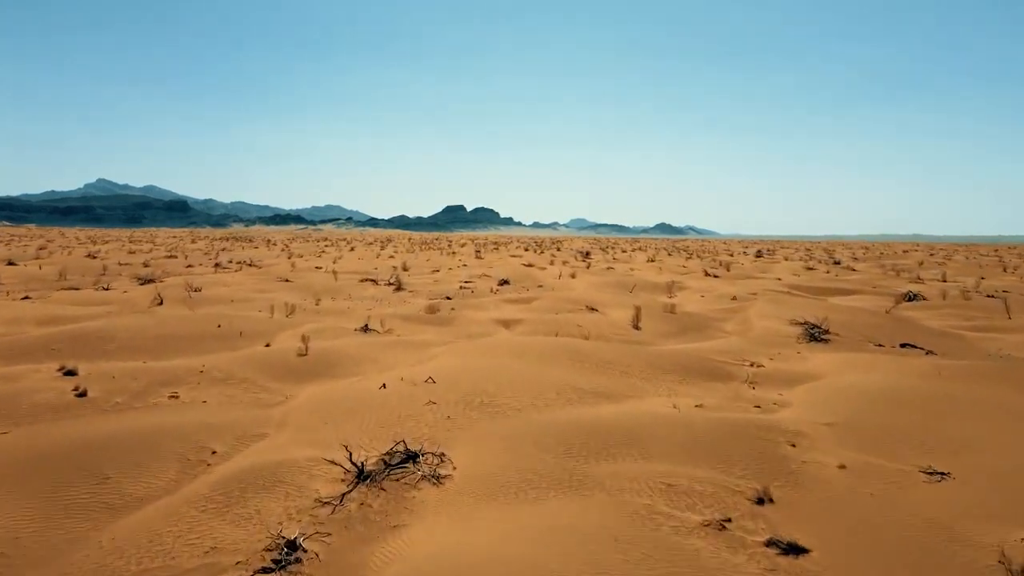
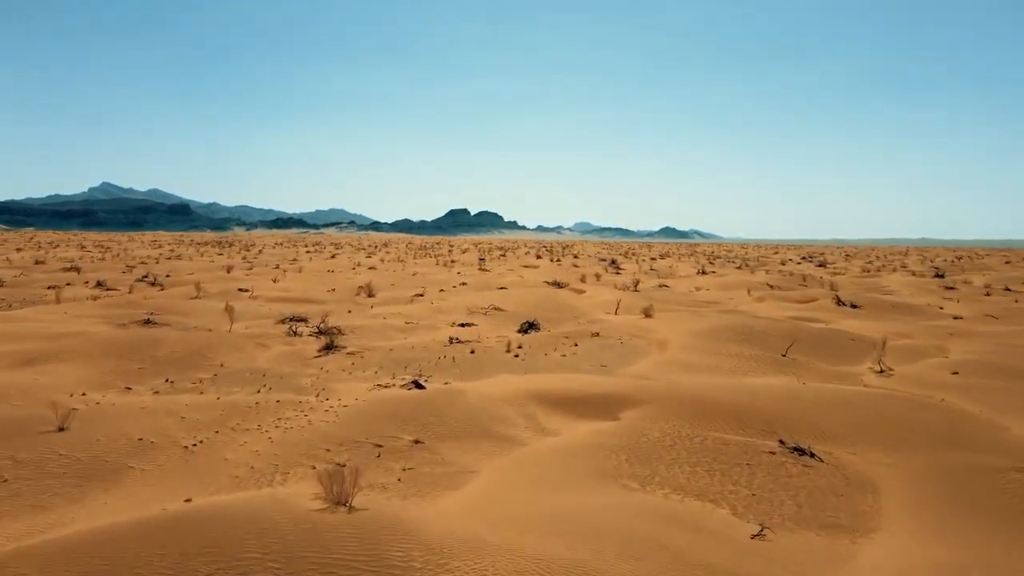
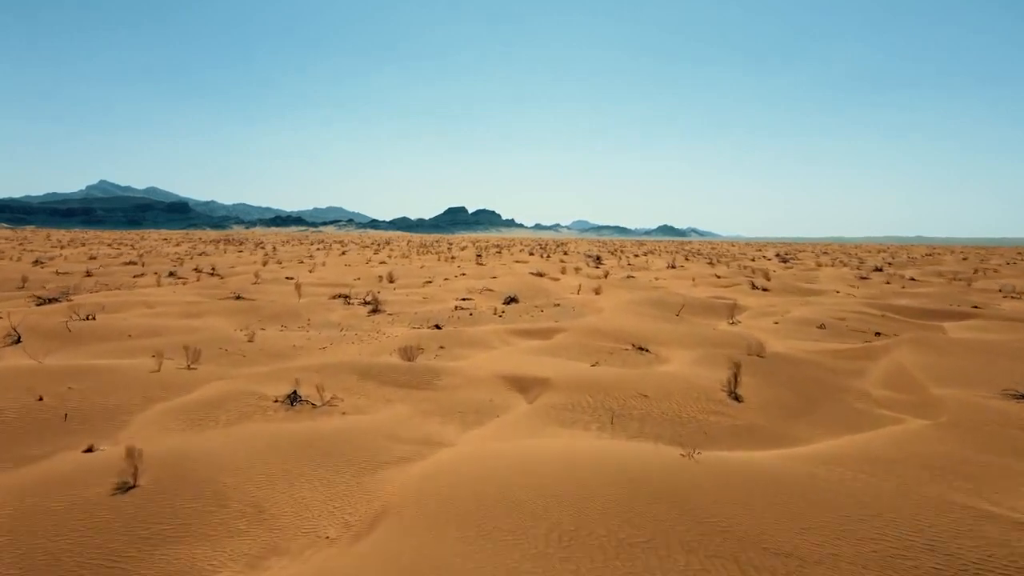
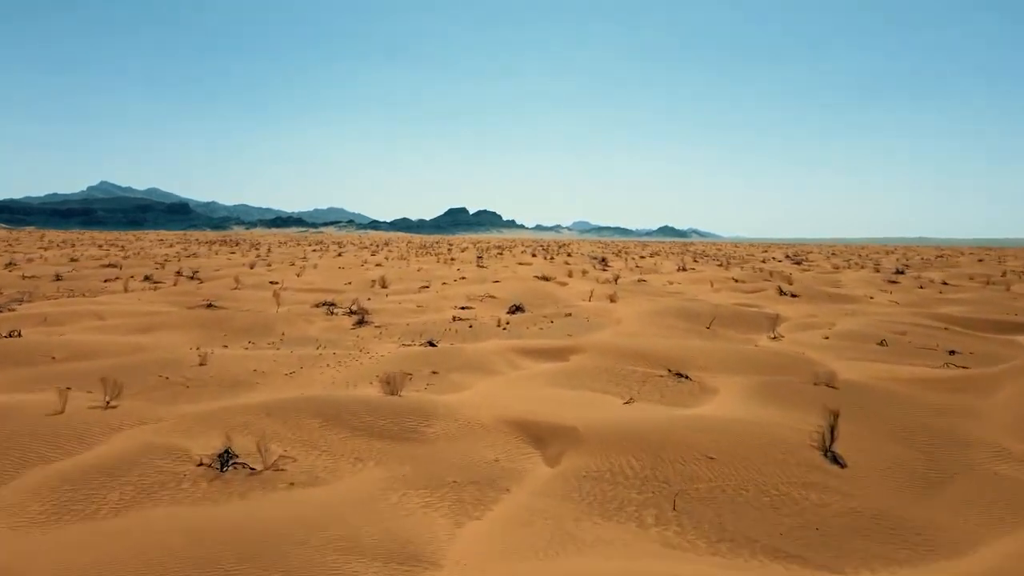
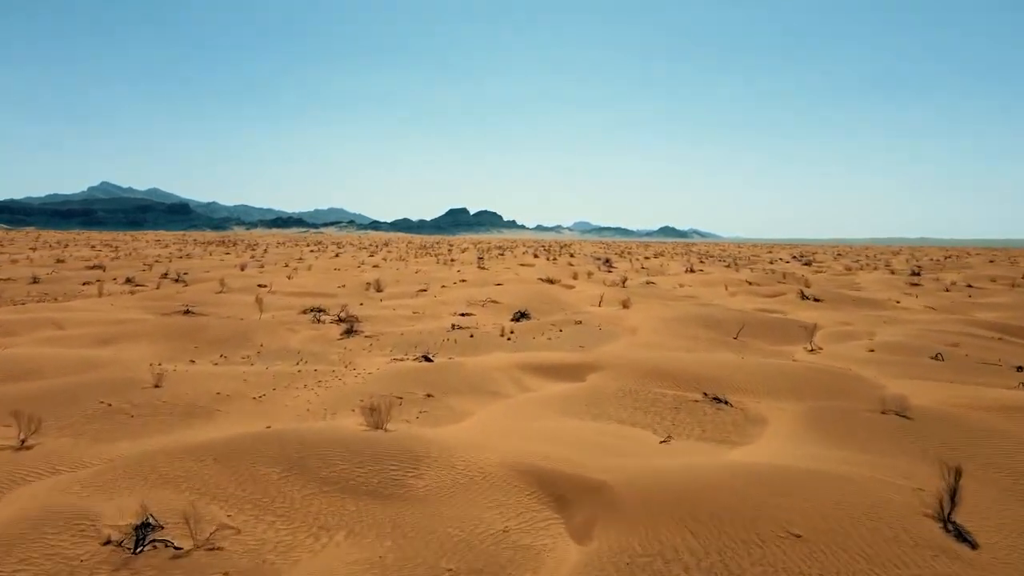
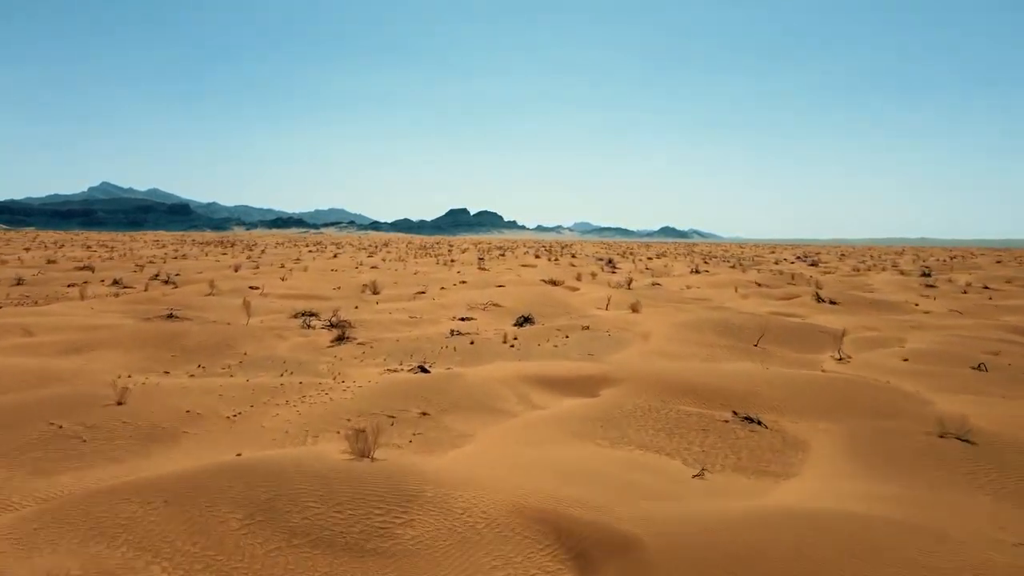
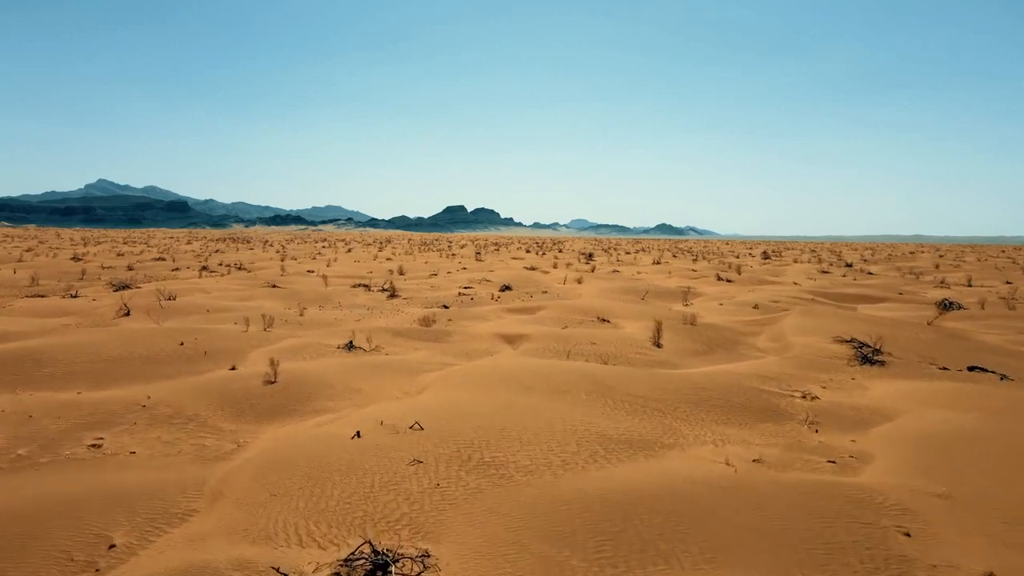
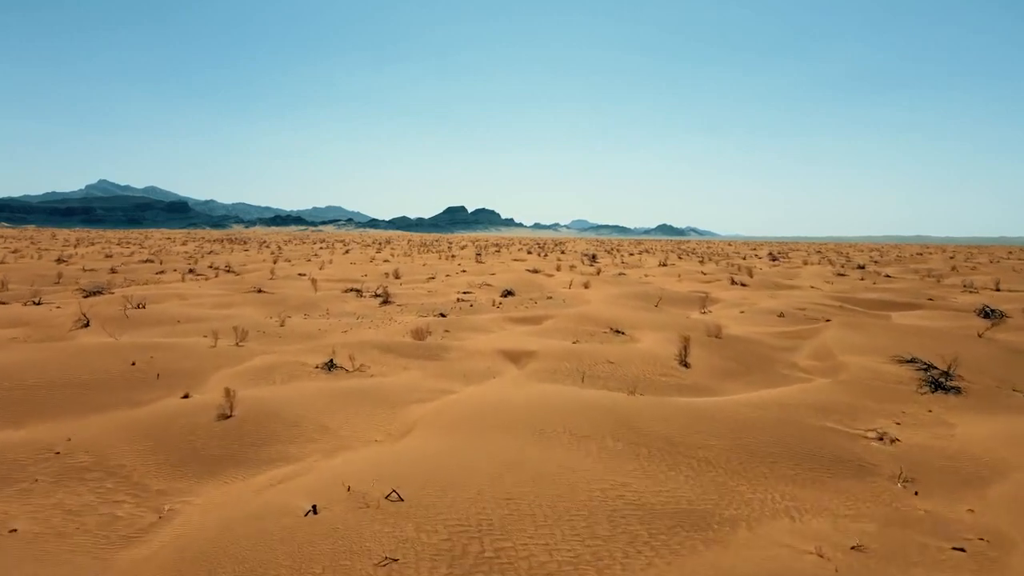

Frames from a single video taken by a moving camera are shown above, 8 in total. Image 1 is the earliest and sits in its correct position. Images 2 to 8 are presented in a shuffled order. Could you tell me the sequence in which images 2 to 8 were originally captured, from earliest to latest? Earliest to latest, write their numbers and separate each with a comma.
7, 8, 3, 4, 5, 6, 2
